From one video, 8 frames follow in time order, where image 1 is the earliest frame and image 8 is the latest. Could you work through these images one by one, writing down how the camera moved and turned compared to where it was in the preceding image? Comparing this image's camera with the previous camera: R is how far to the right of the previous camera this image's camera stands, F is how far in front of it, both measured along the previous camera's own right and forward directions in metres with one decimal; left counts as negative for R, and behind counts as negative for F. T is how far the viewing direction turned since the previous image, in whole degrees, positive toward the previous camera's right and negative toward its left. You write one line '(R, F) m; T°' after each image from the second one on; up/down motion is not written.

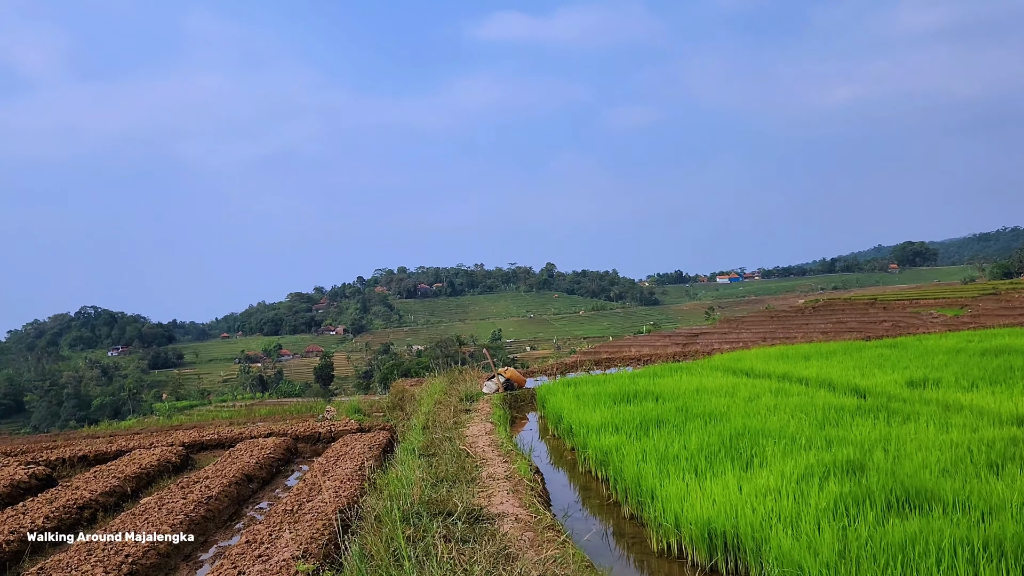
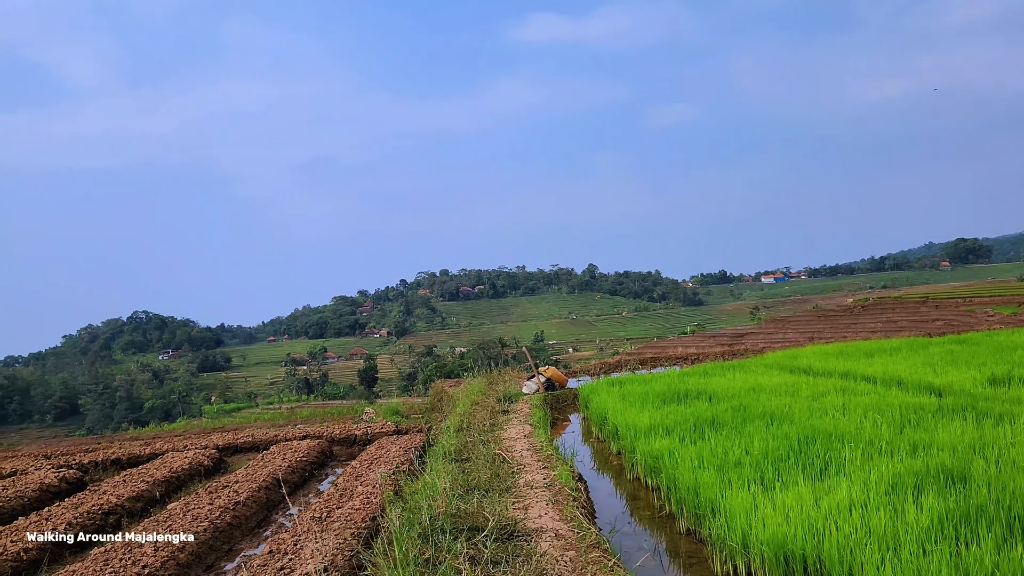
(0.0, +0.4) m; -5°
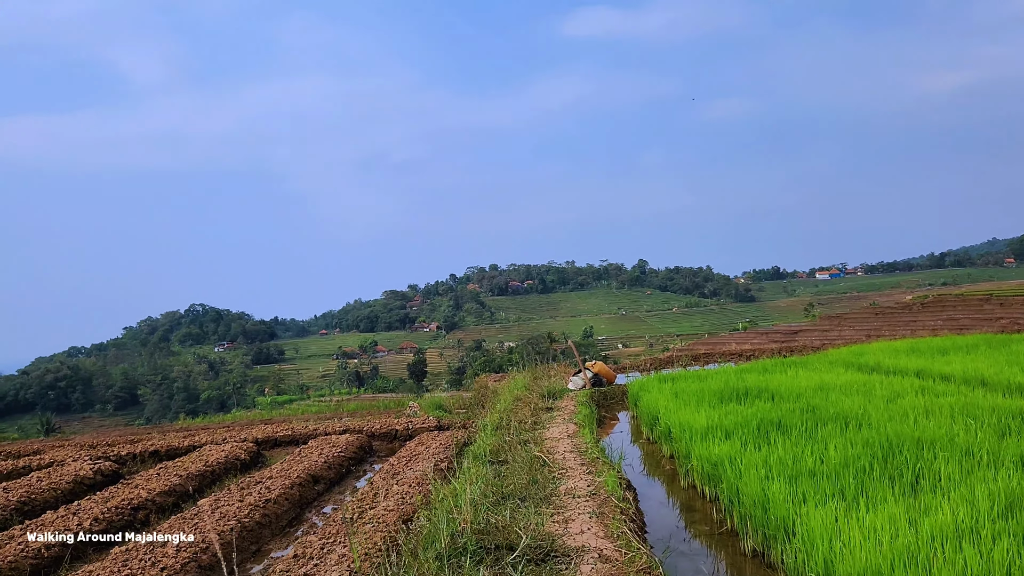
(+0.1, +0.4) m; -5°
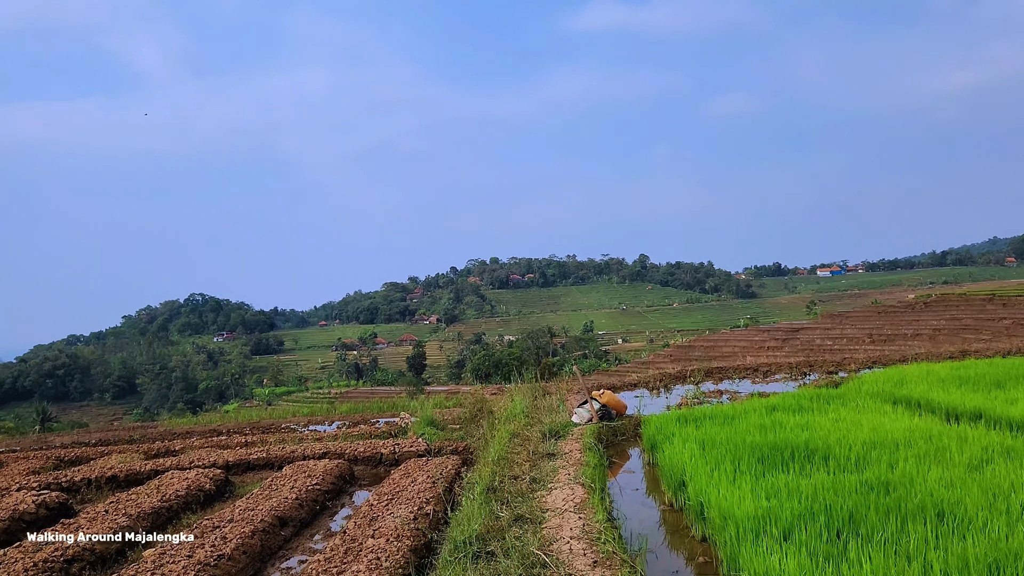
(-0.1, +0.5) m; 0°
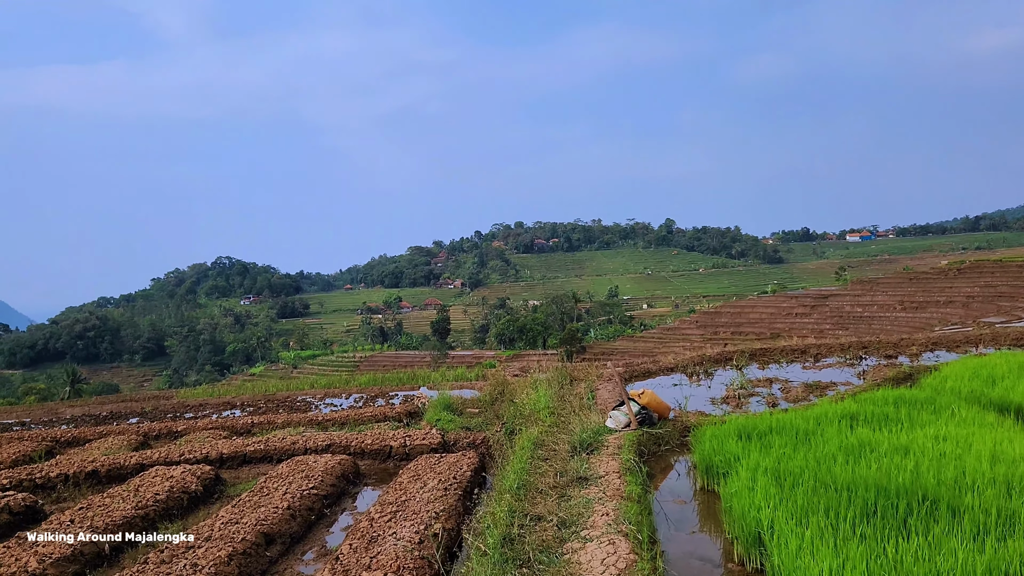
(0.0, +0.4) m; -3°
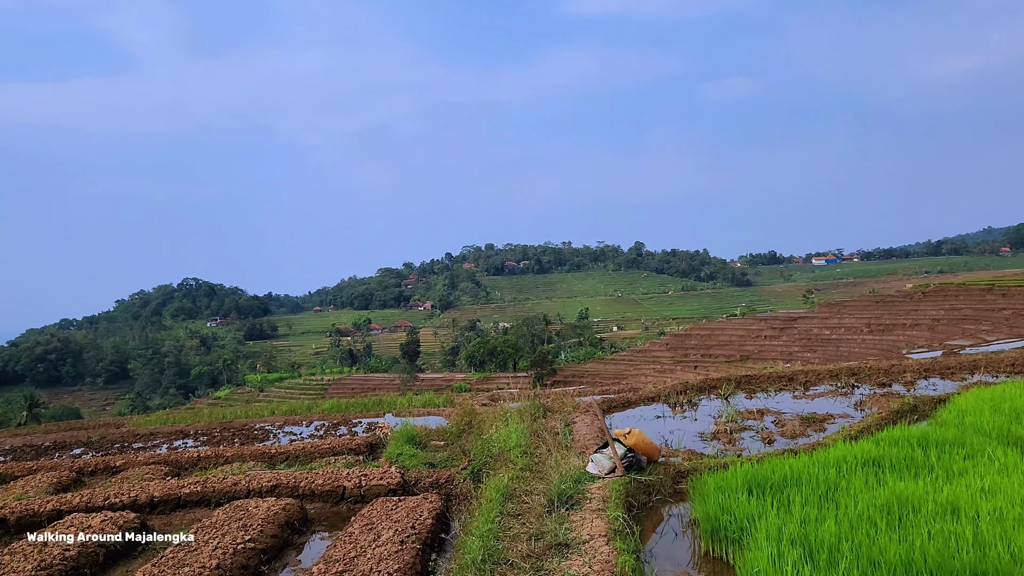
(0.0, +0.5) m; +3°
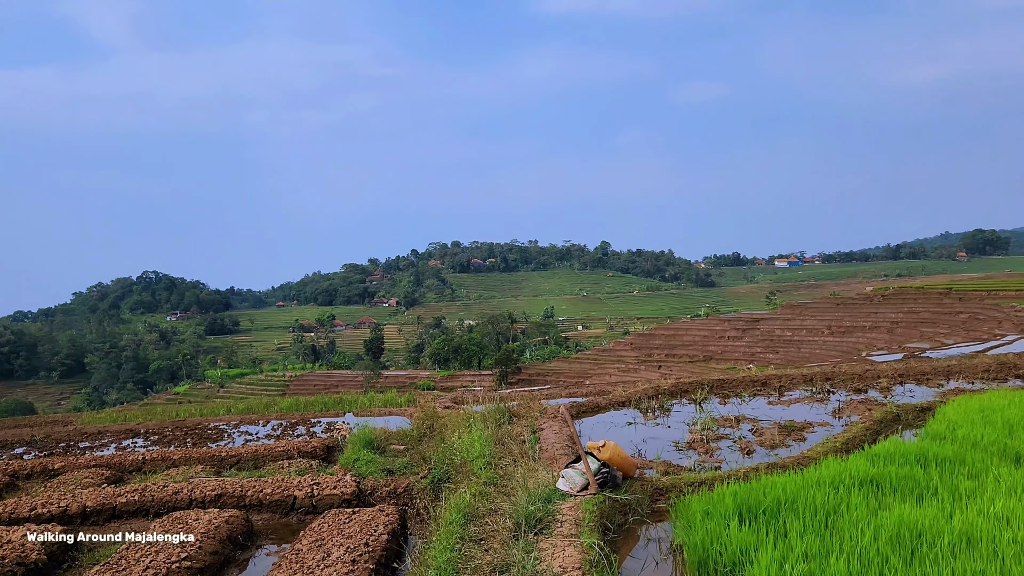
(0.0, +0.5) m; +4°
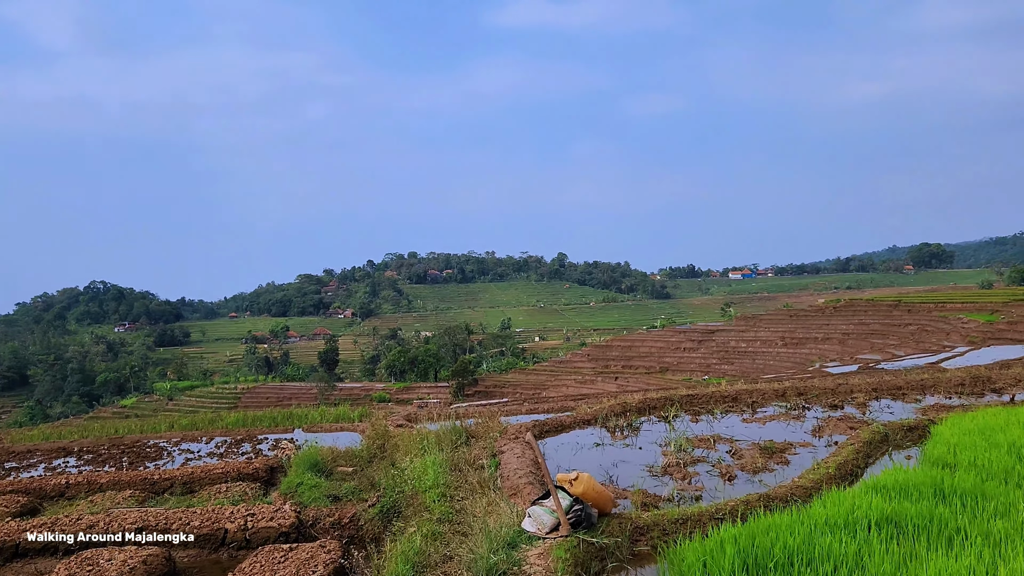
(0.0, +0.6) m; +5°
